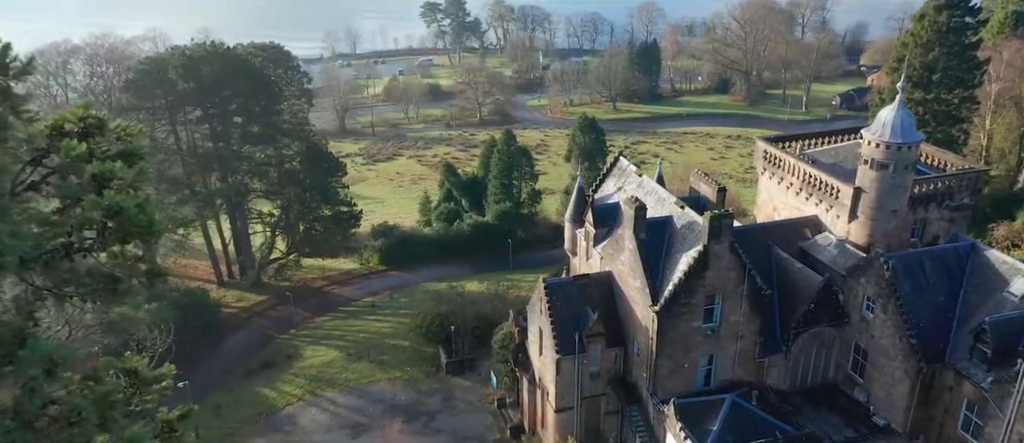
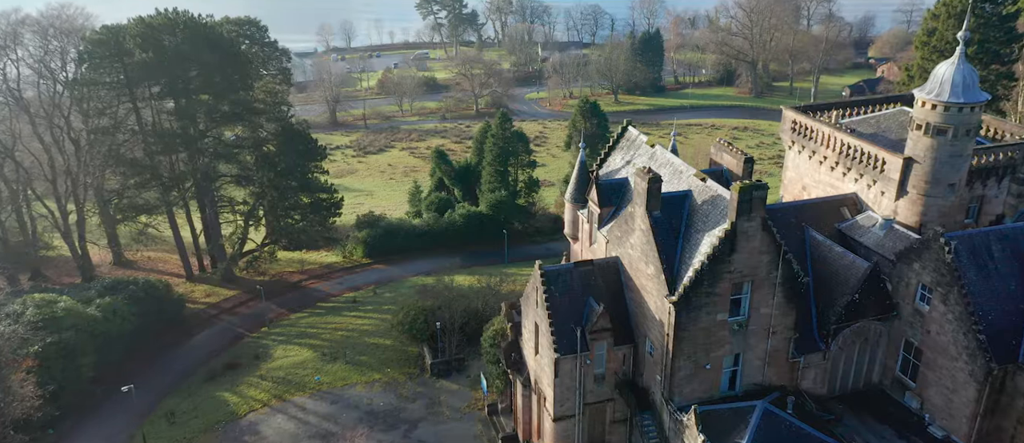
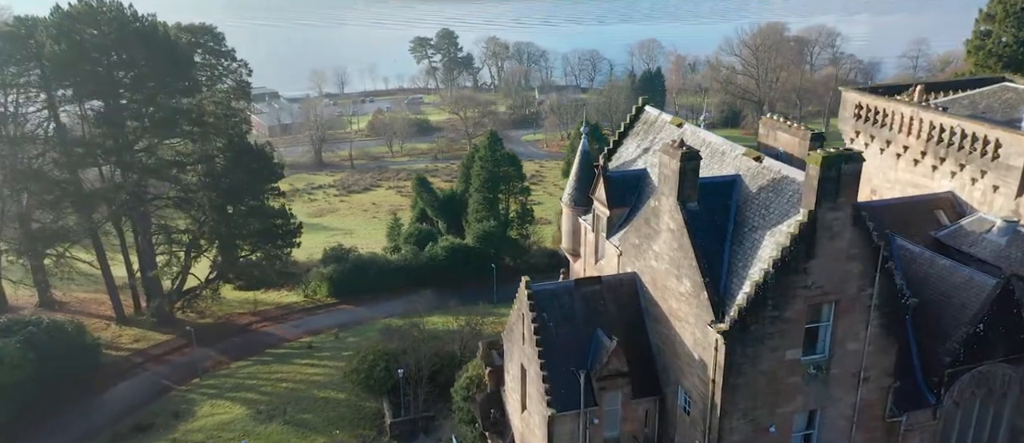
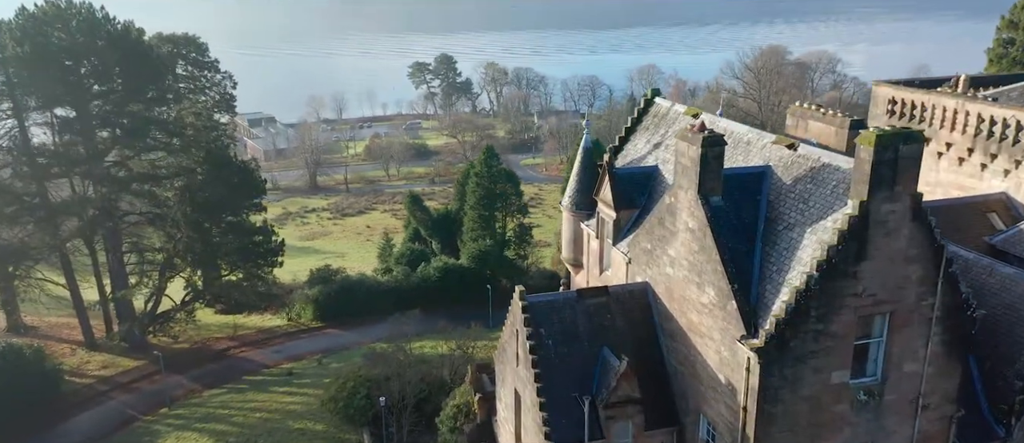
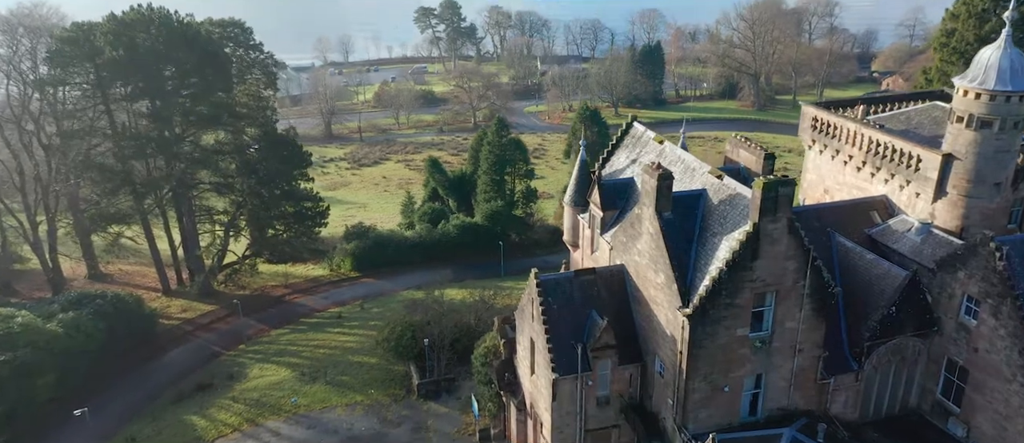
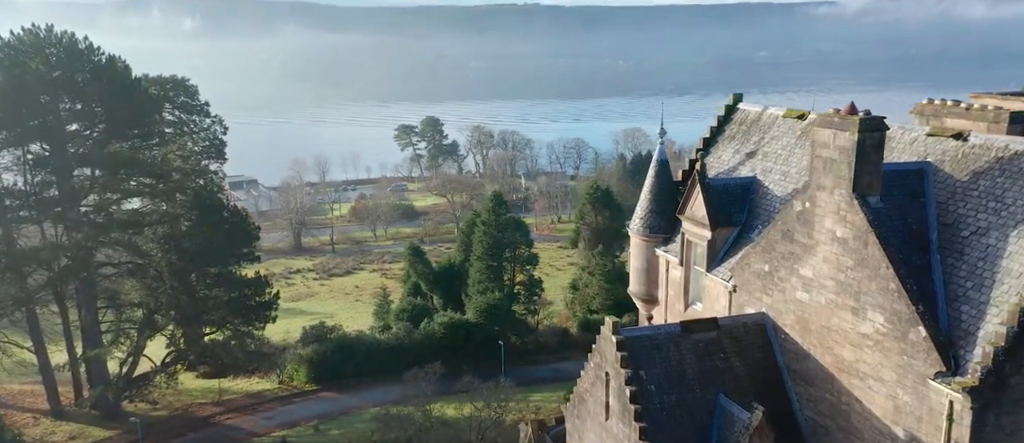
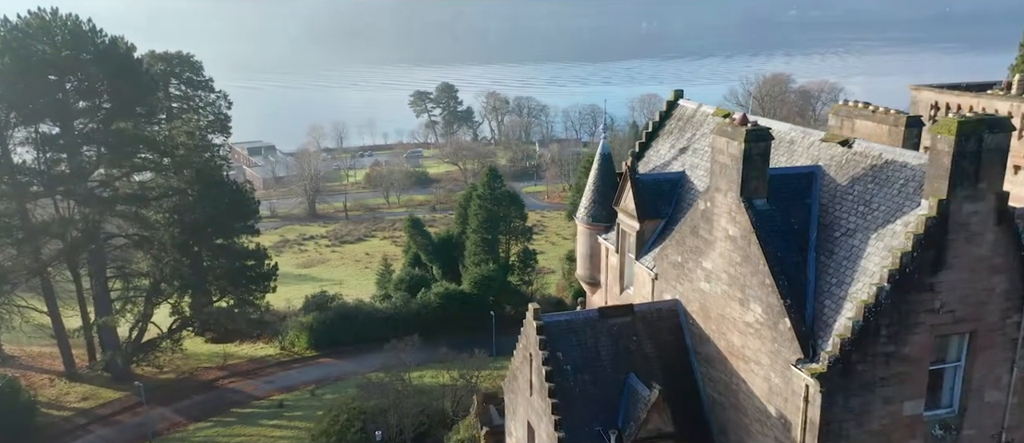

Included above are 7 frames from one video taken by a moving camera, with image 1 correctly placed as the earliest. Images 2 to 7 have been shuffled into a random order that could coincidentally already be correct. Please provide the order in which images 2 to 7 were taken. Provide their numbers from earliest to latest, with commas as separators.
2, 5, 3, 4, 7, 6
